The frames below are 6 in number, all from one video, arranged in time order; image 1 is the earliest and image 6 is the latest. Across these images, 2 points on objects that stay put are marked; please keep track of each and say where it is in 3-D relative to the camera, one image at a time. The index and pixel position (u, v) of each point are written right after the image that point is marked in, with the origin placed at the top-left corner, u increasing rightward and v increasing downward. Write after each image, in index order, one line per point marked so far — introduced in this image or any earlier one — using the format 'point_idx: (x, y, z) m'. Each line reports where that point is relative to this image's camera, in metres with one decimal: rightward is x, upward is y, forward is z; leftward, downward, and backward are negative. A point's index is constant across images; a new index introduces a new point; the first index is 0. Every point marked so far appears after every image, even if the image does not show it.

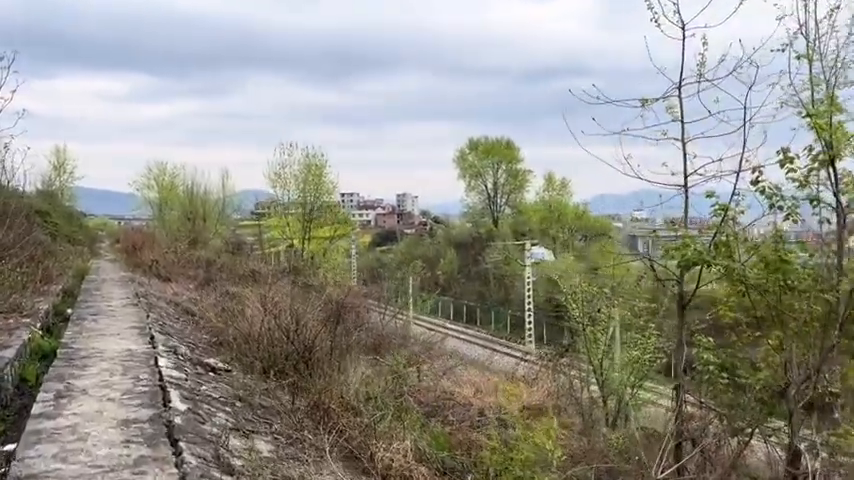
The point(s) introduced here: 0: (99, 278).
0: (-8.9, -1.1, +19.4) m
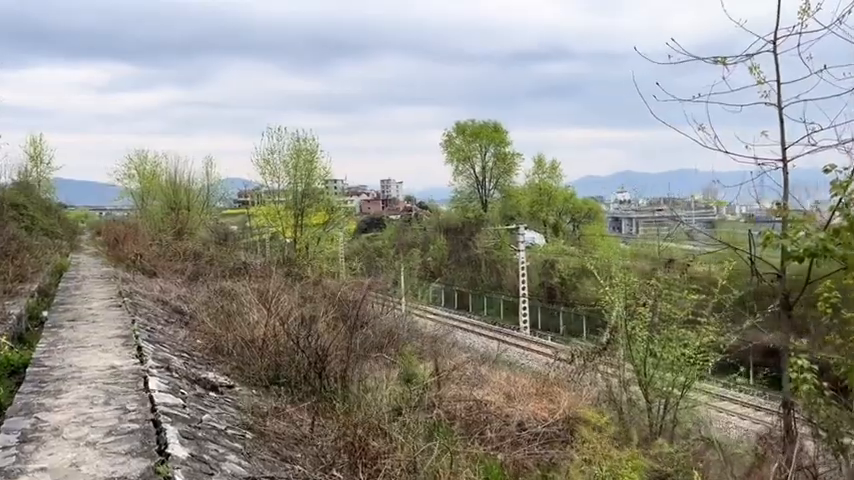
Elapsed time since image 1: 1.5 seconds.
0: (-8.7, -0.9, +18.0) m
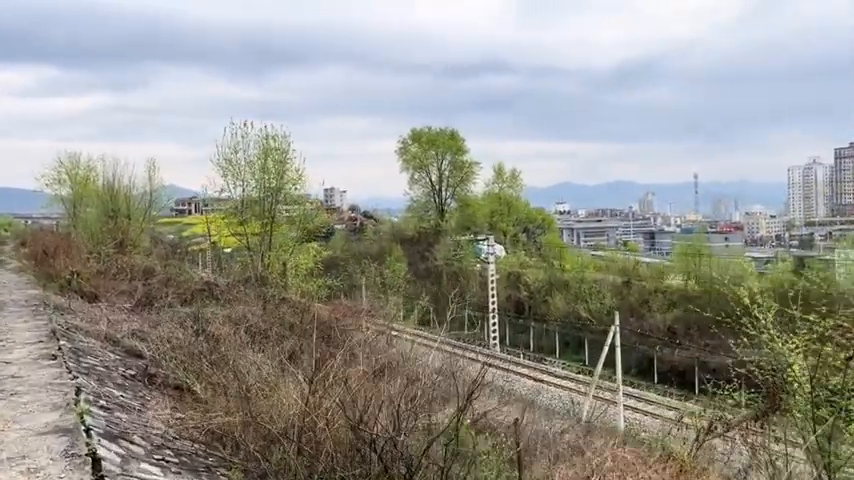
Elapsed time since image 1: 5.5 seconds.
0: (-8.5, -1.2, +14.1) m
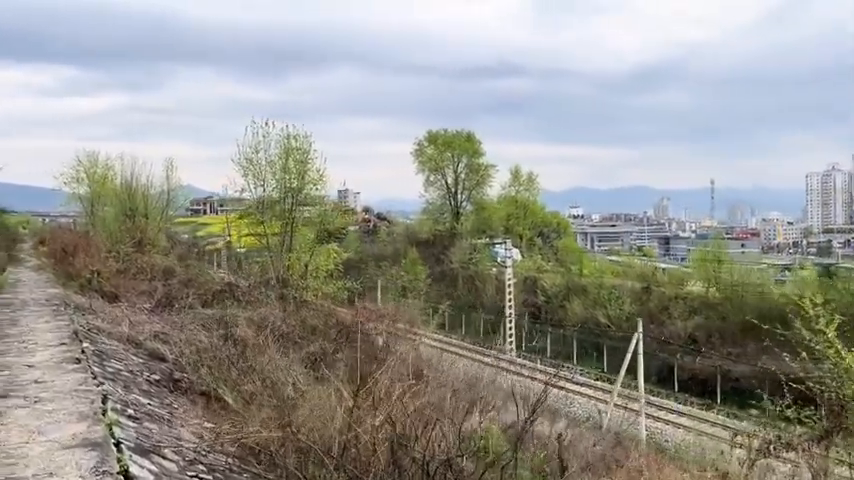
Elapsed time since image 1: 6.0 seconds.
0: (-8.0, -1.2, +13.9) m
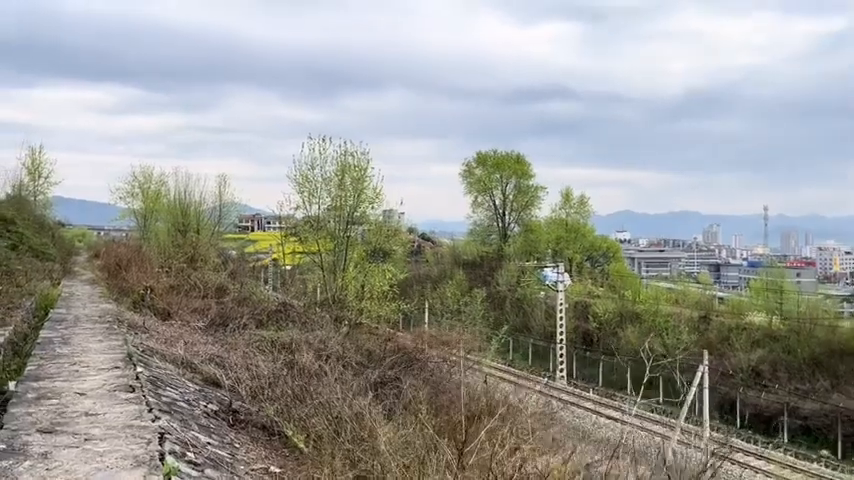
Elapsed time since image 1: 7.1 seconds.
0: (-6.7, -1.4, +13.5) m
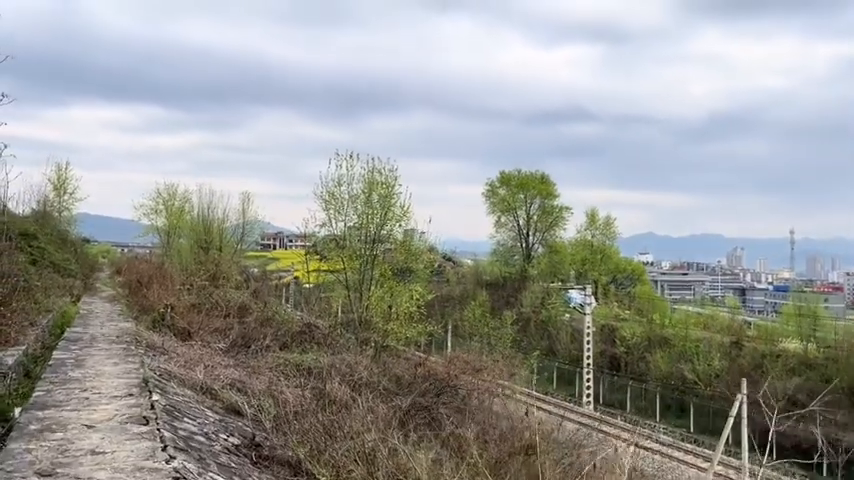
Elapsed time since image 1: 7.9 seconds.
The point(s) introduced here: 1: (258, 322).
0: (-6.1, -1.7, +12.9) m
1: (-3.8, -1.8, +15.7) m
